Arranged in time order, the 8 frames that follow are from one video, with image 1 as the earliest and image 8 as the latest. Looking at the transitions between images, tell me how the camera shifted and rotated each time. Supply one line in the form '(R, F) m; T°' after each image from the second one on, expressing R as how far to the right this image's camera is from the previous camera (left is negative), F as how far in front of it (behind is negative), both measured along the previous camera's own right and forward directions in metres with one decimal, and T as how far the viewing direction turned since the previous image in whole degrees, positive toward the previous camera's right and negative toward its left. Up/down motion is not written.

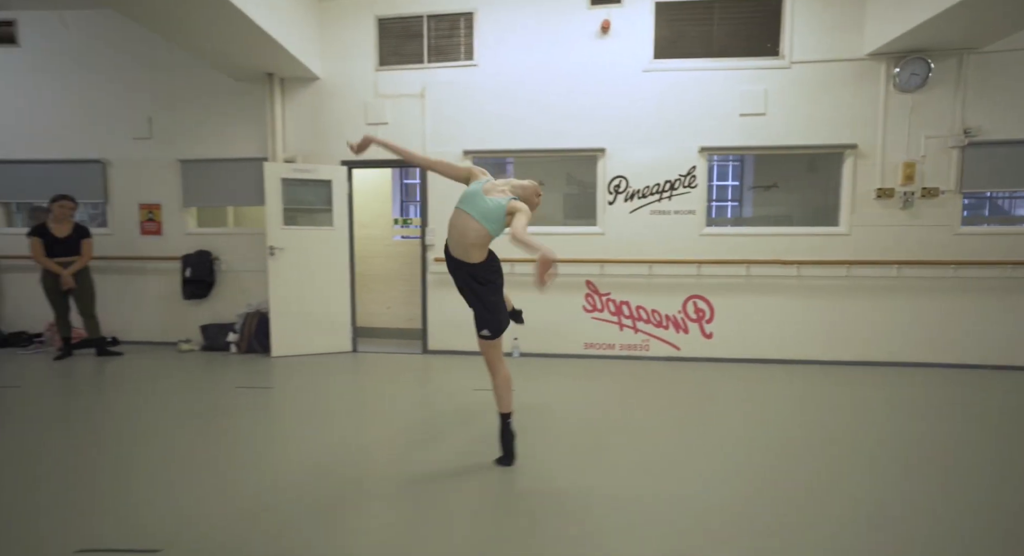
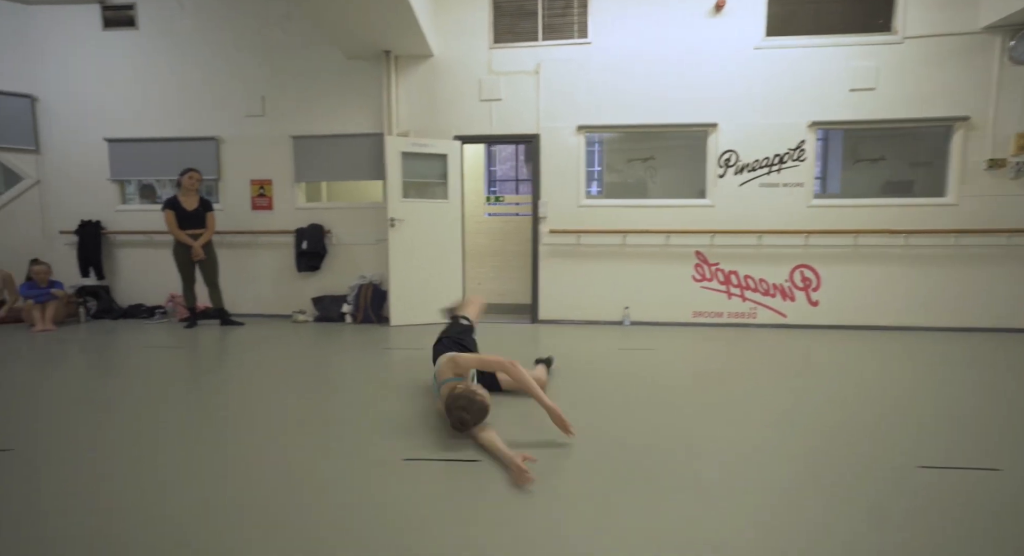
(-1.1, -0.2) m; 0°
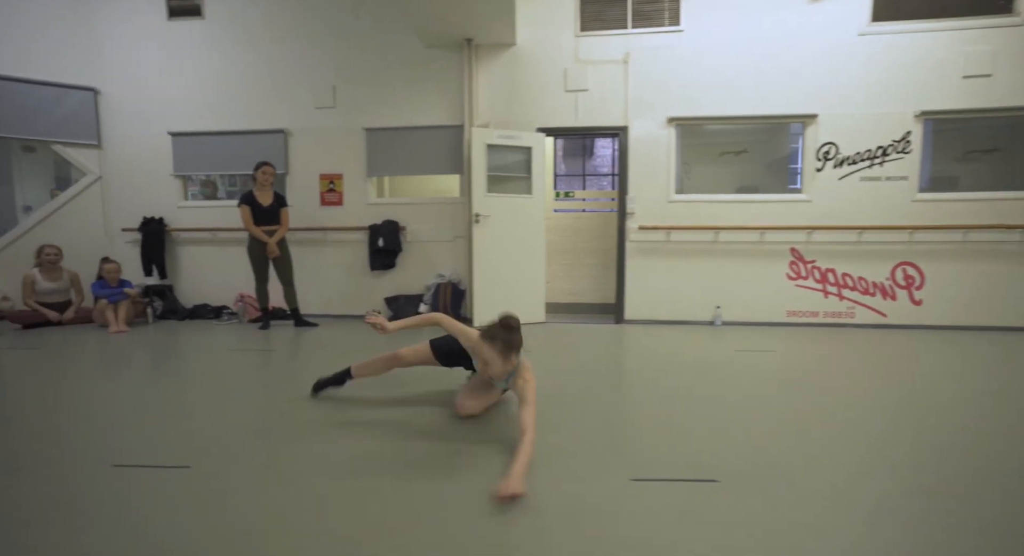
(-0.8, +0.2) m; 0°
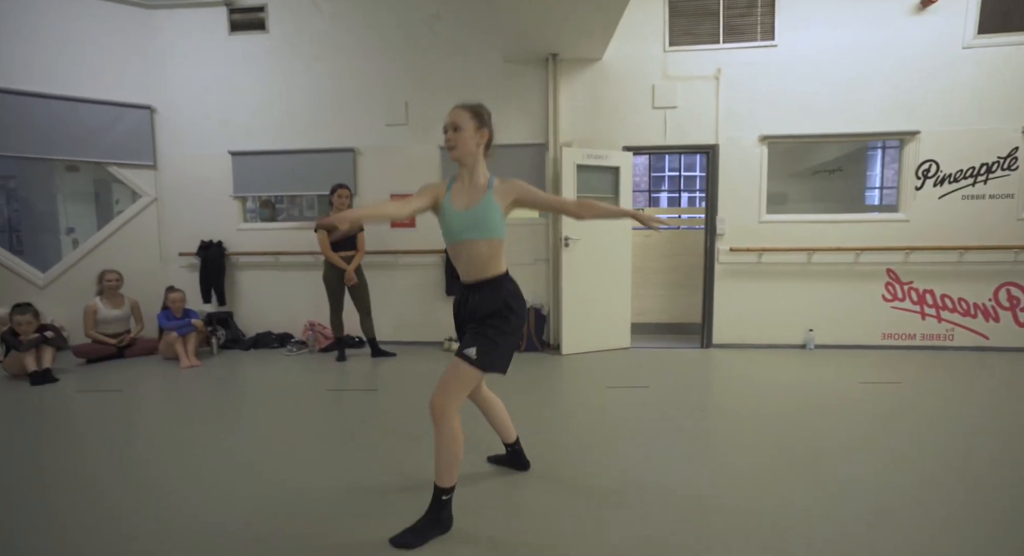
(-0.9, +0.2) m; +1°
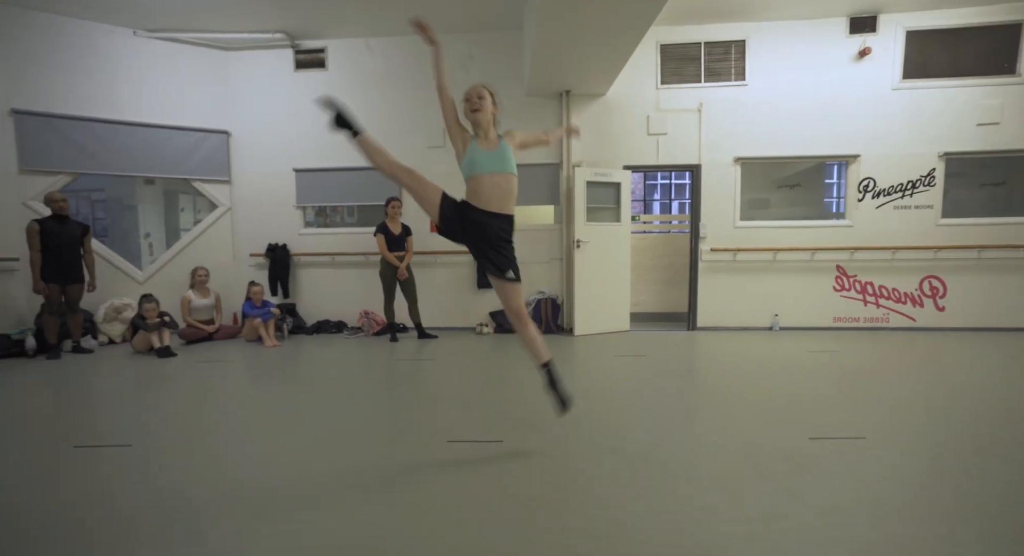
(-0.3, -1.1) m; +1°
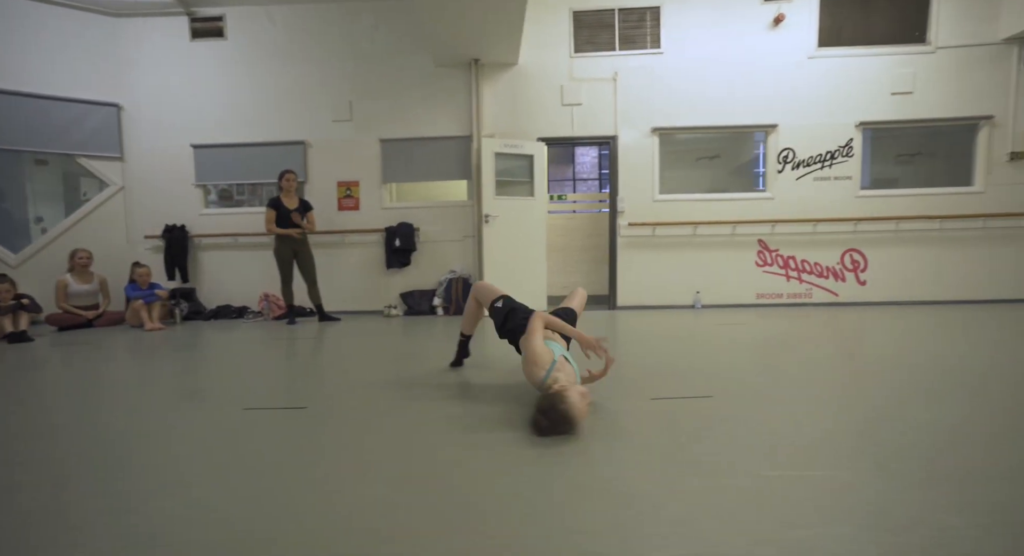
(+0.8, +0.3) m; +2°
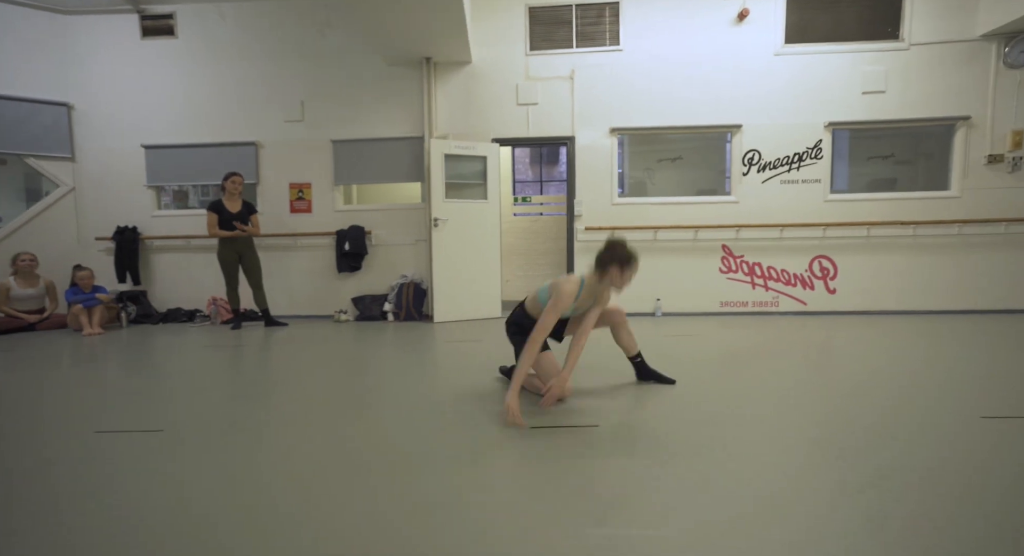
(+0.6, +0.2) m; -1°
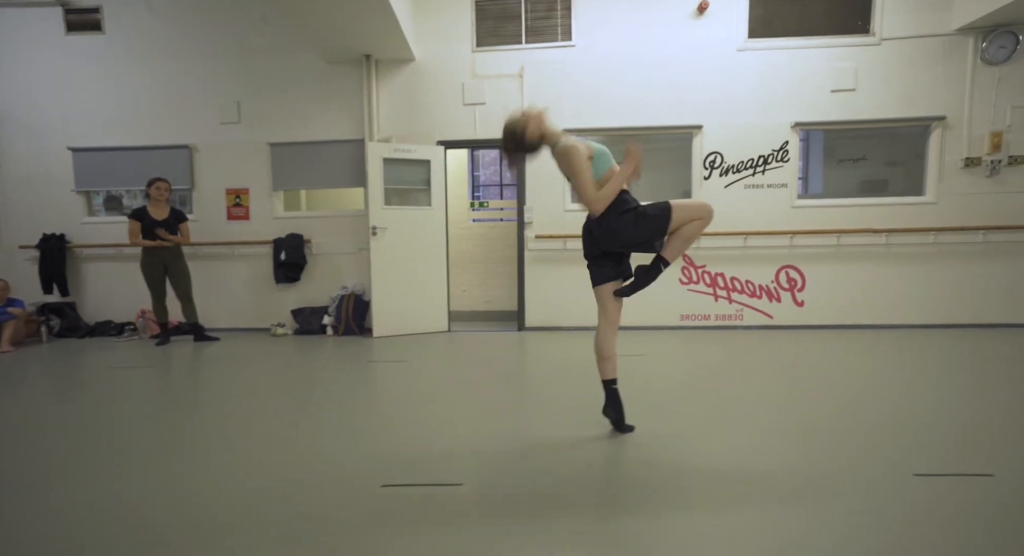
(+0.5, +0.3) m; 0°
